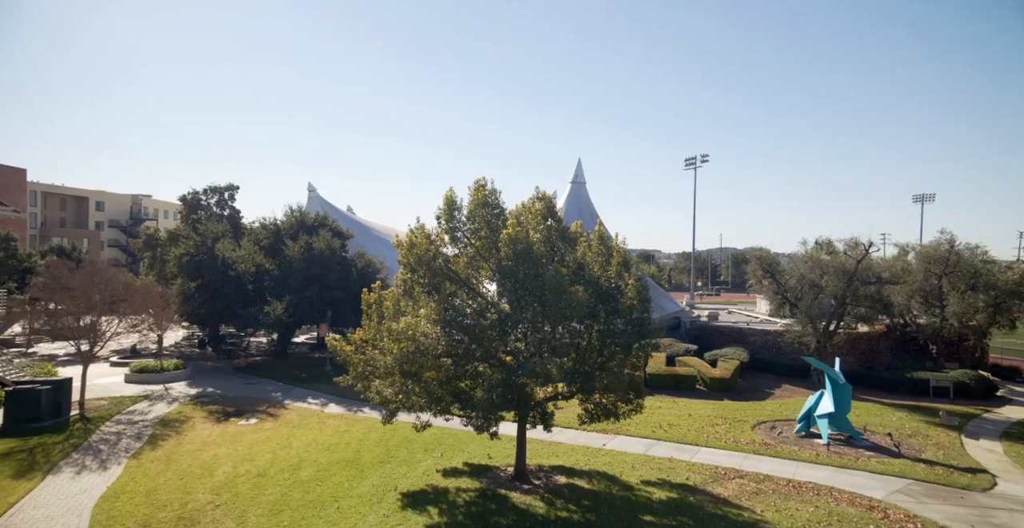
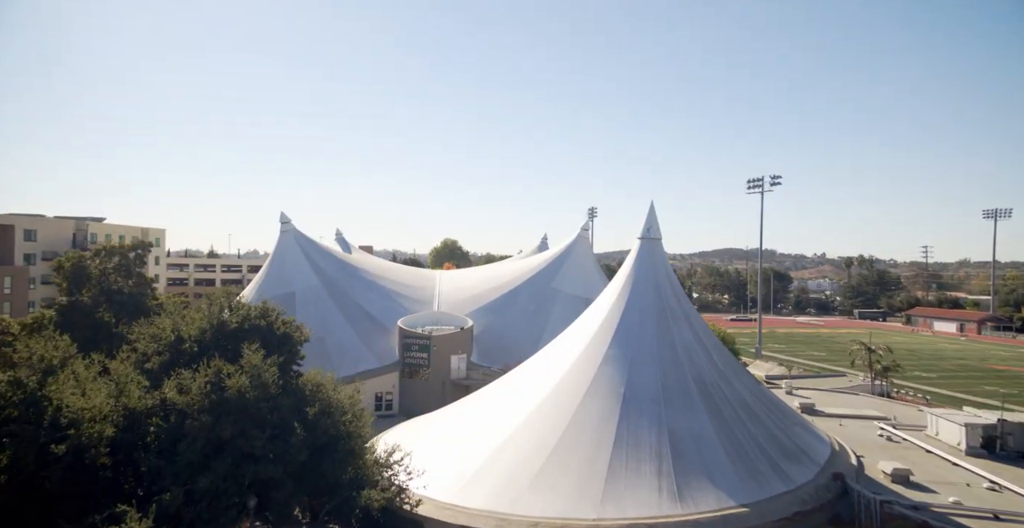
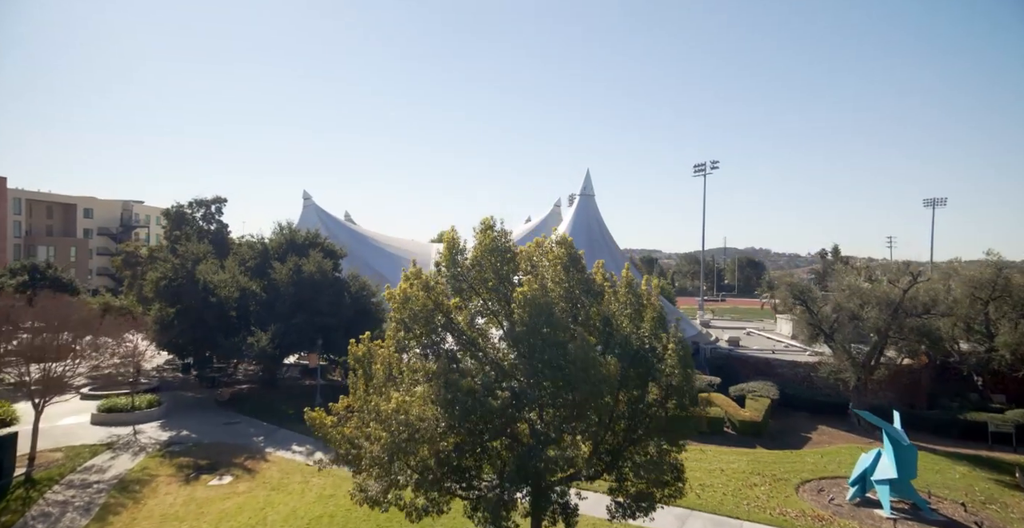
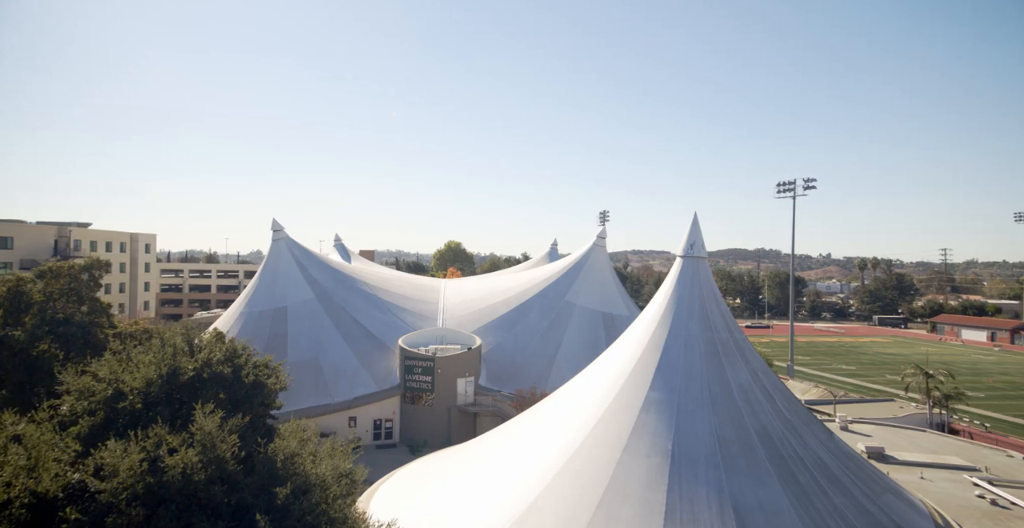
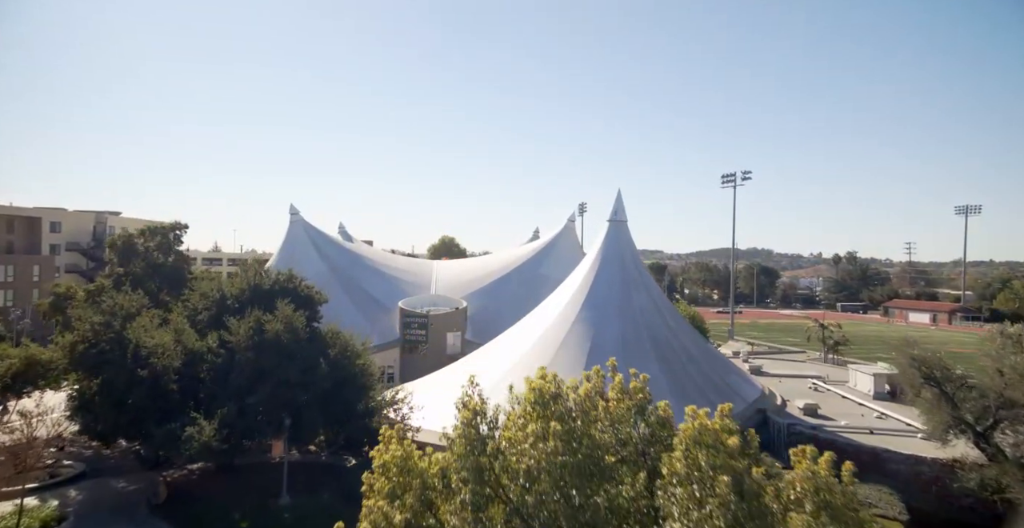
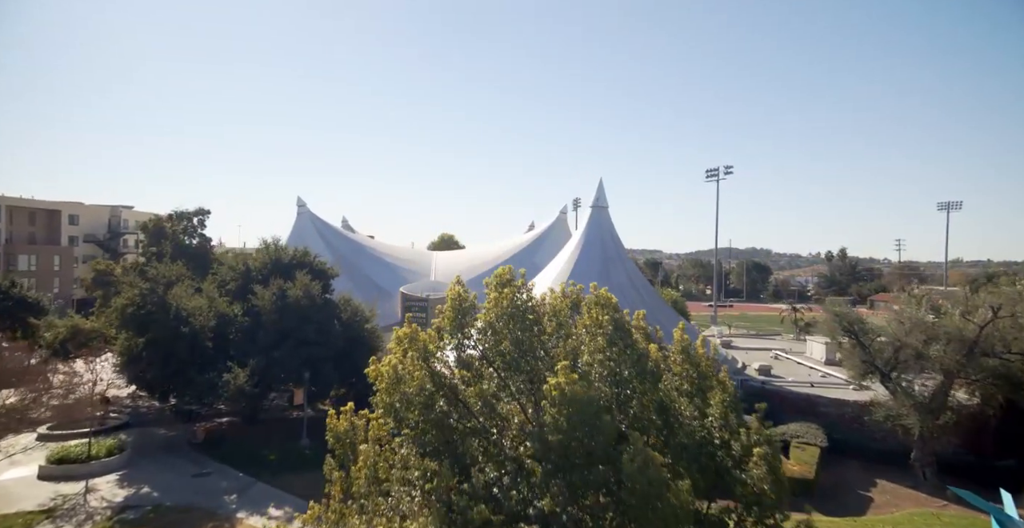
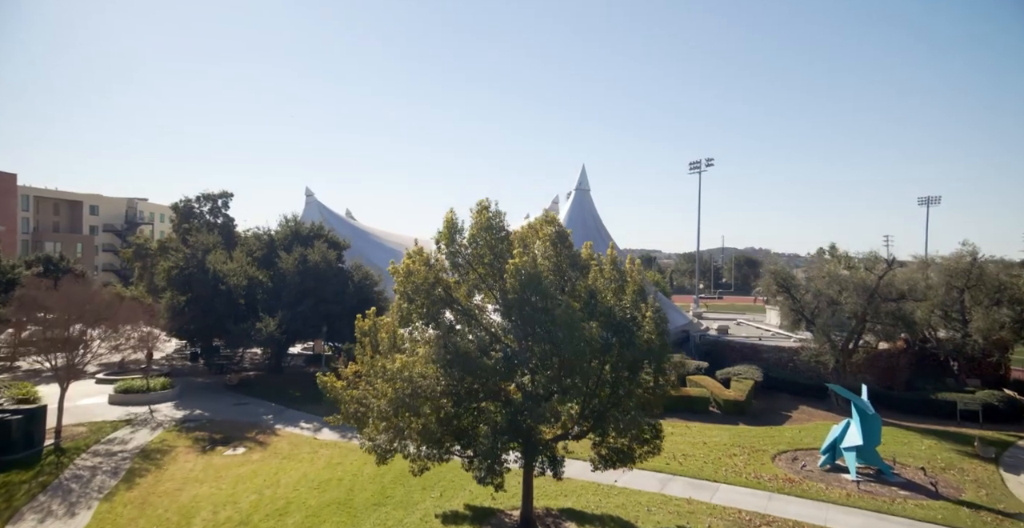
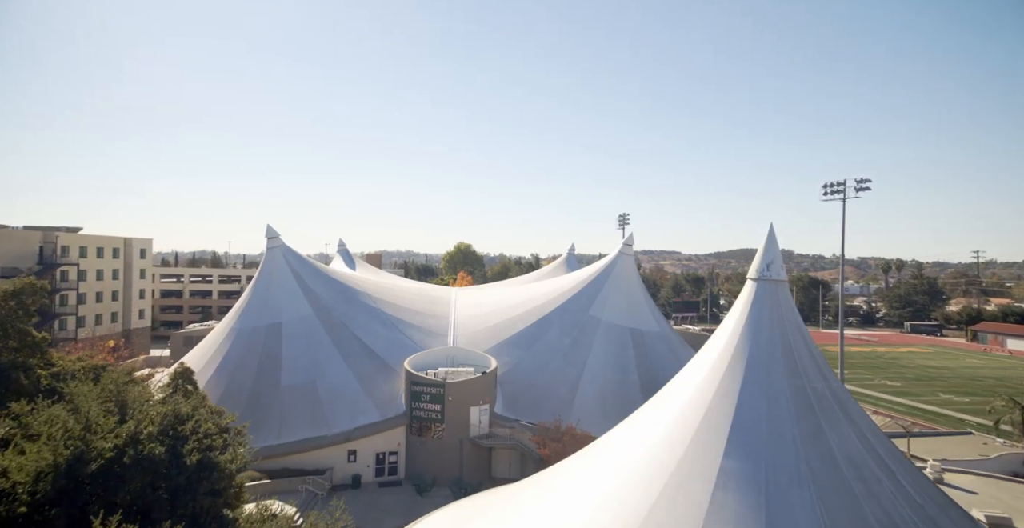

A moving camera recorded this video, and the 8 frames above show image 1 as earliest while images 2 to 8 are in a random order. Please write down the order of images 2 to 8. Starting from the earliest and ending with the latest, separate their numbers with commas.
7, 3, 6, 5, 2, 4, 8
